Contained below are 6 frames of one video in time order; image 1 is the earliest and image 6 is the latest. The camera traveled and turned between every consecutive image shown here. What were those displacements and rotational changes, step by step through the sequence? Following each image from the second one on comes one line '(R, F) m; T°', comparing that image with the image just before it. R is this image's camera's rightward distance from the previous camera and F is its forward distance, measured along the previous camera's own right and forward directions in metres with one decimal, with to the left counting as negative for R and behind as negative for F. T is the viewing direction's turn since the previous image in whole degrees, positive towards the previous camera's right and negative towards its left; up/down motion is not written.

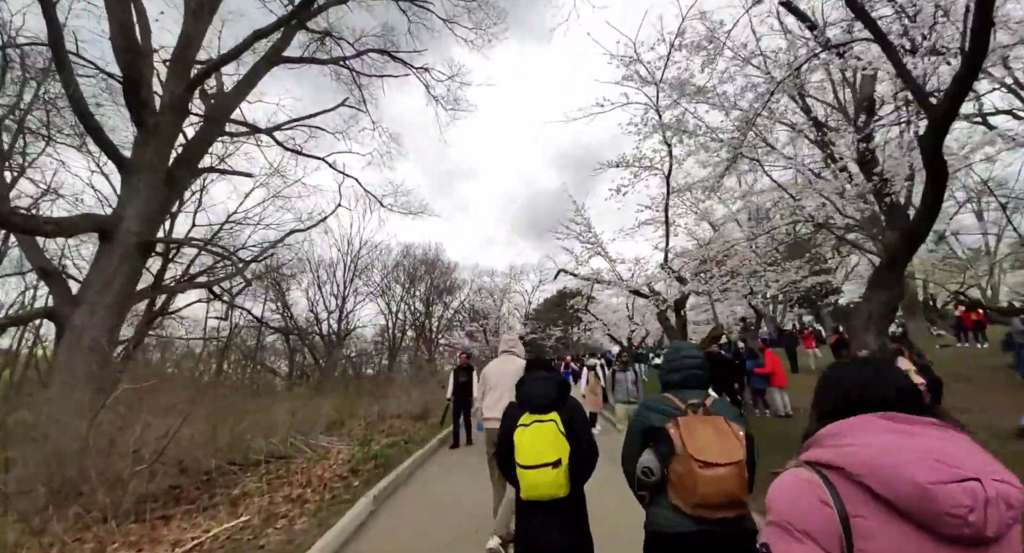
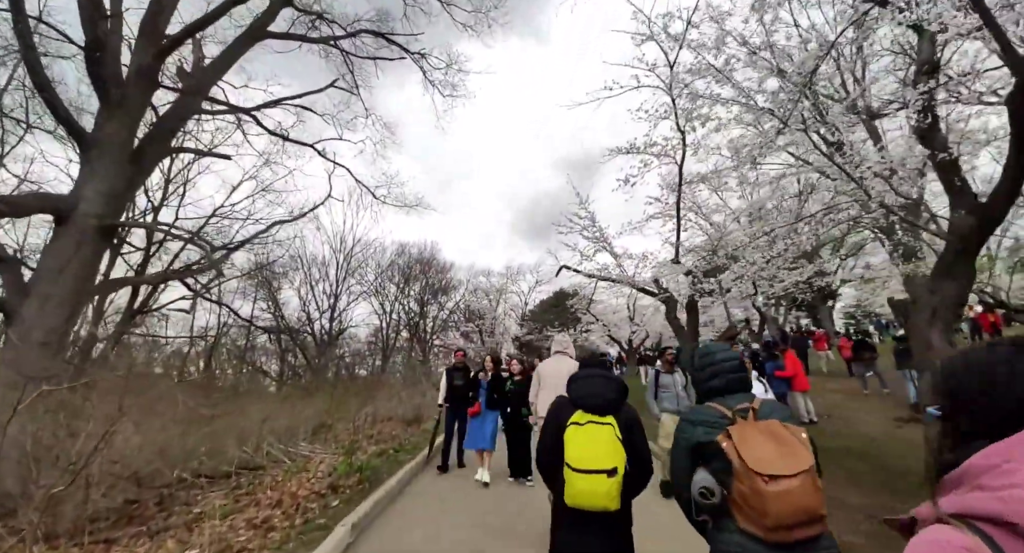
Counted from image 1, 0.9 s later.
(-0.1, +0.4) m; +1°
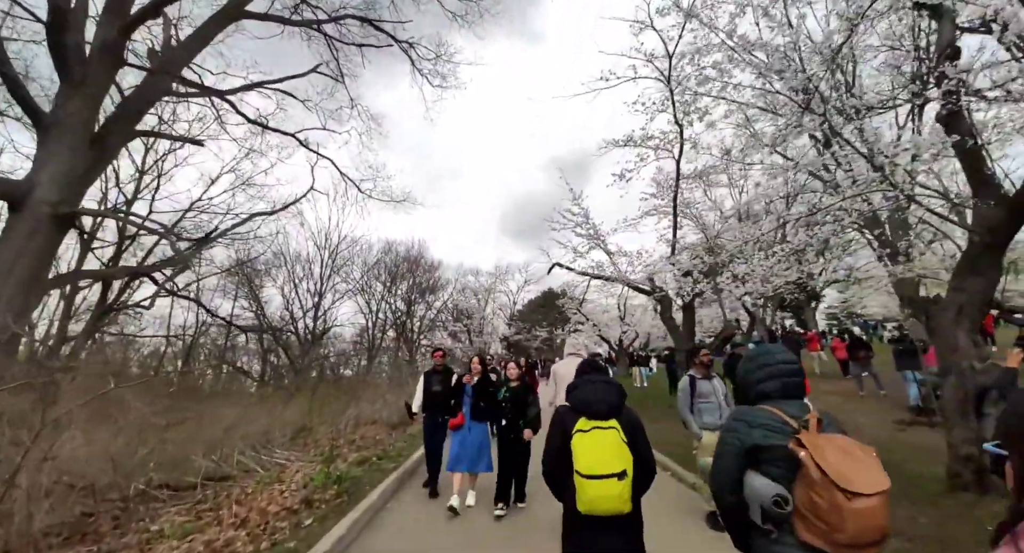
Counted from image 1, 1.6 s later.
(0.0, +0.2) m; +2°
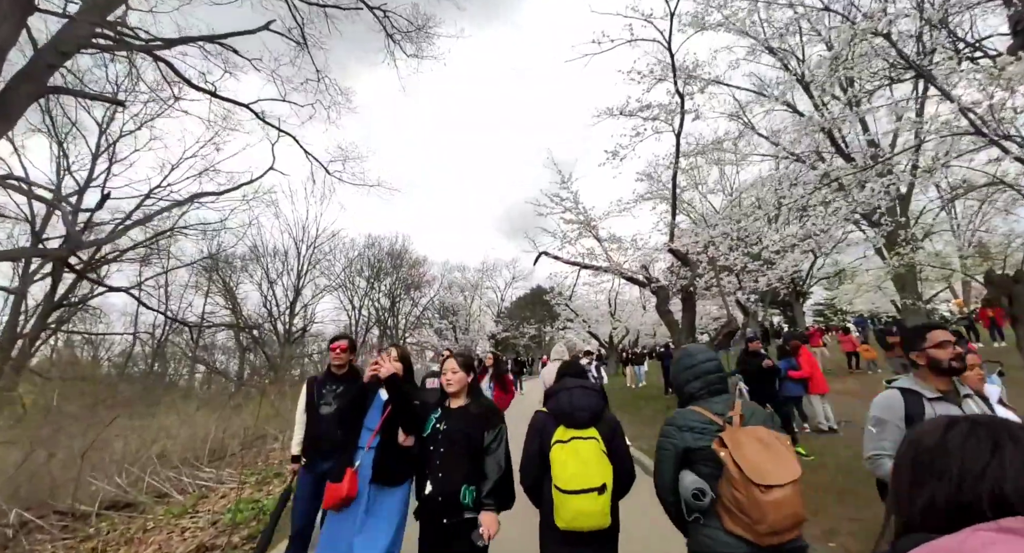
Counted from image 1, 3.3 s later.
(+0.1, +0.5) m; +1°
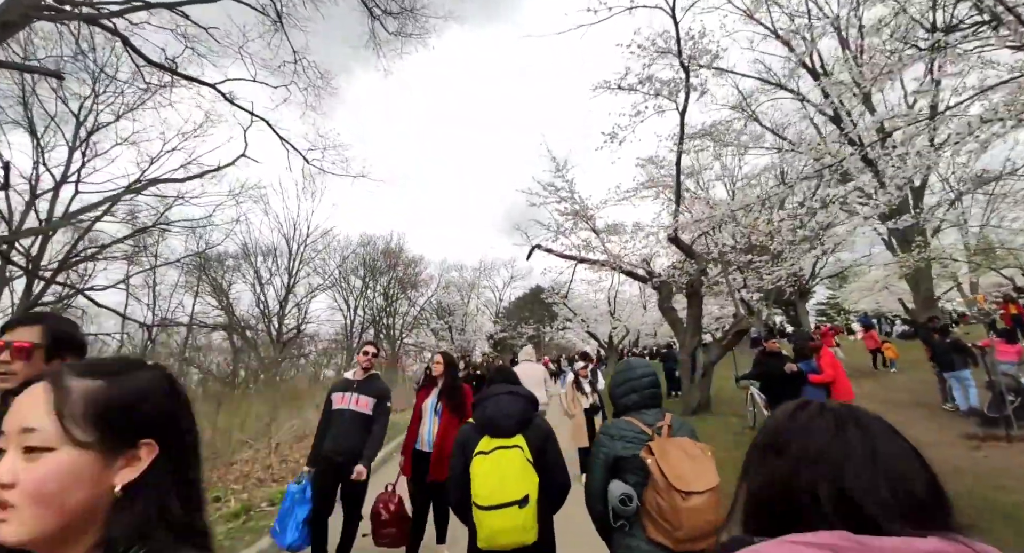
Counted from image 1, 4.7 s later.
(+0.1, +0.4) m; 0°
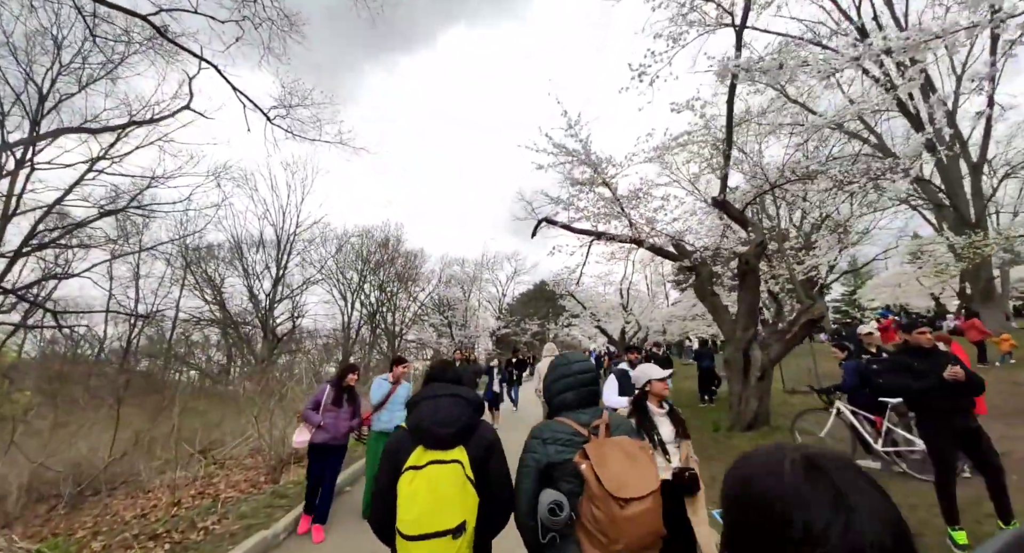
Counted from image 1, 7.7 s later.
(0.0, +0.9) m; -1°
